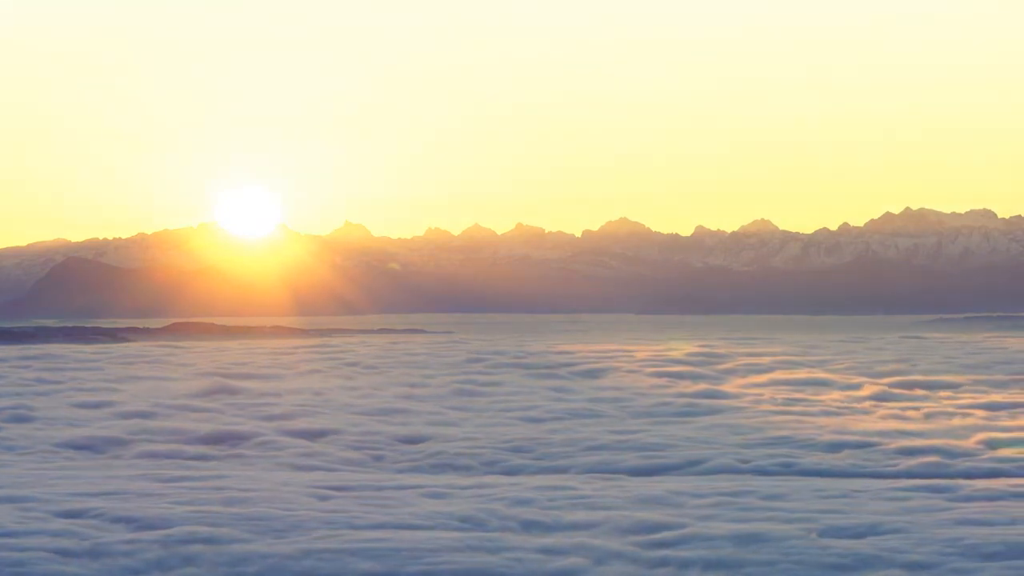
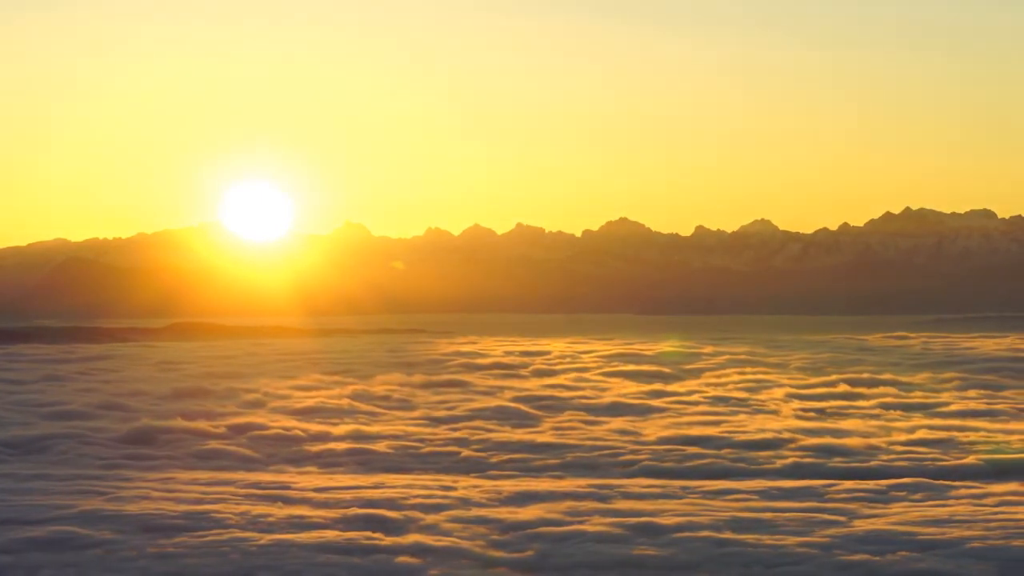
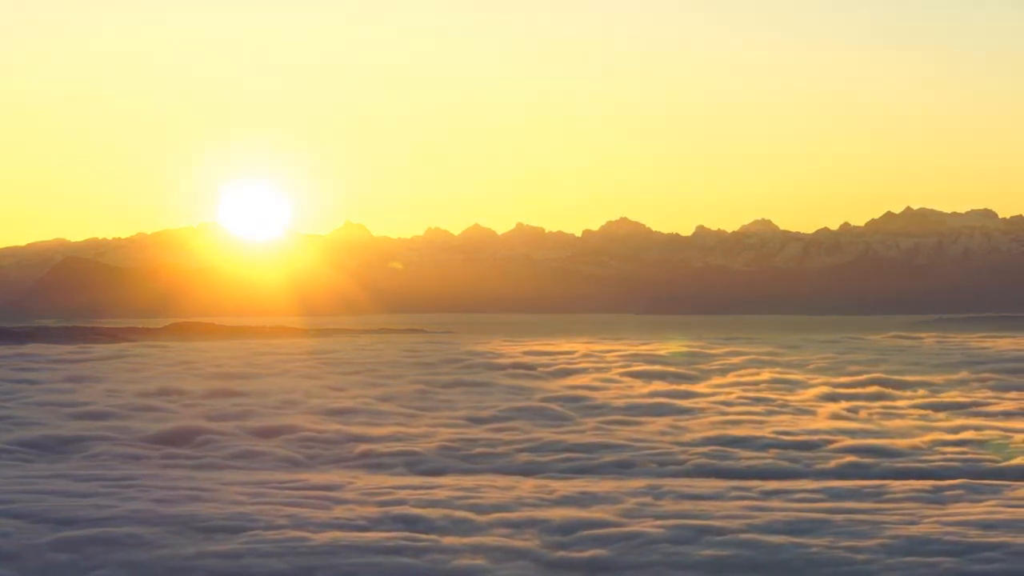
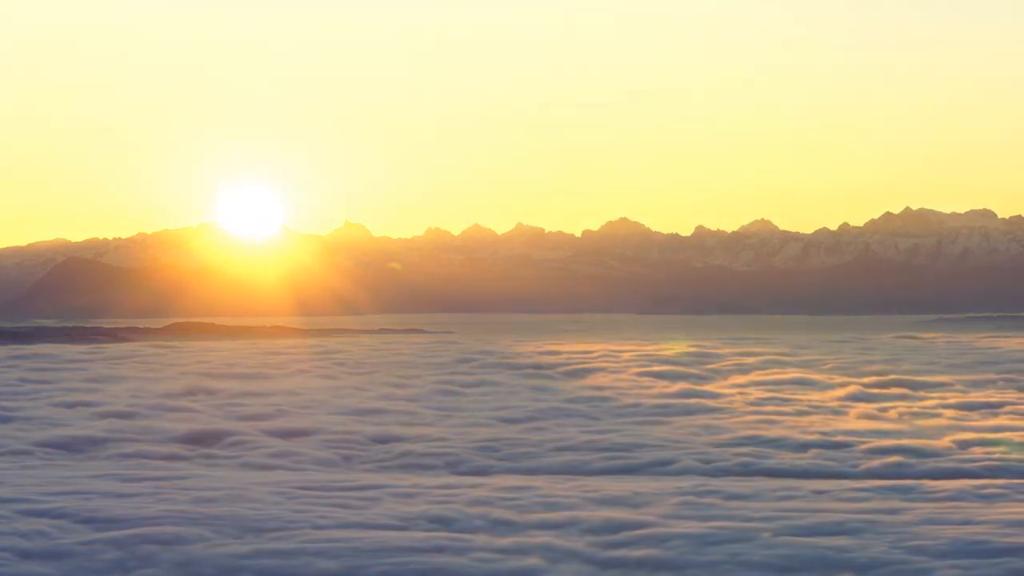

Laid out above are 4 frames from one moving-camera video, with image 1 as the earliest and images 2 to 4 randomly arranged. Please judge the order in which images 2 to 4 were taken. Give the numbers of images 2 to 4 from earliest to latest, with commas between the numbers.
4, 3, 2
